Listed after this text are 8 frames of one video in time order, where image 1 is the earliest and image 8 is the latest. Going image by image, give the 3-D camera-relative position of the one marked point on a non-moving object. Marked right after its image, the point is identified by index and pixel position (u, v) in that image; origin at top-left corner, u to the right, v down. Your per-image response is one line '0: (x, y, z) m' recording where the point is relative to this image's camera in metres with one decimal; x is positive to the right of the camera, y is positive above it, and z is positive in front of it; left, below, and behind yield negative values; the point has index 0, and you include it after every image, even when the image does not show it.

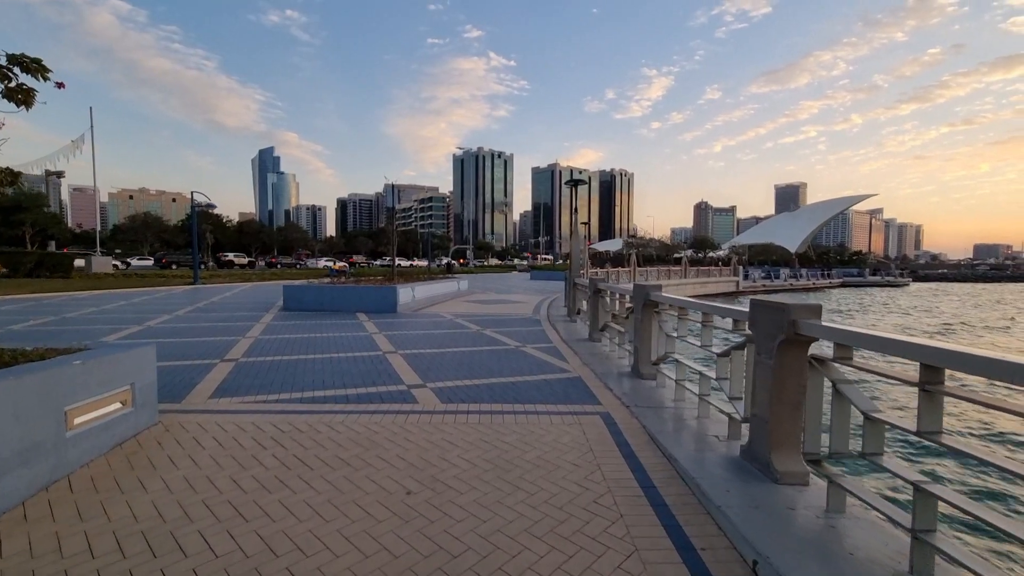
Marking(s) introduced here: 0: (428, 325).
0: (-1.7, -0.8, +11.2) m
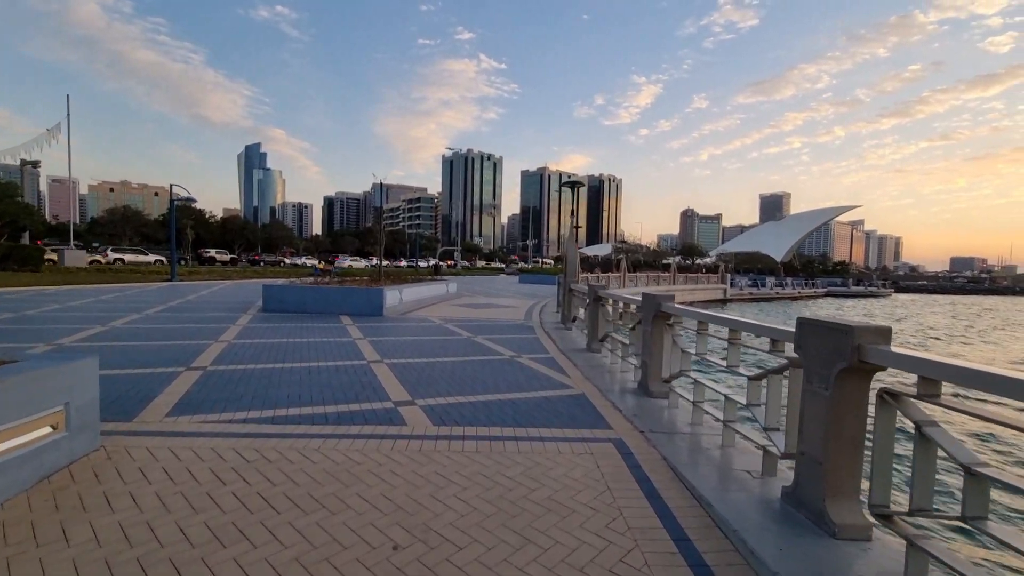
0: (-1.9, -0.9, +10.6) m
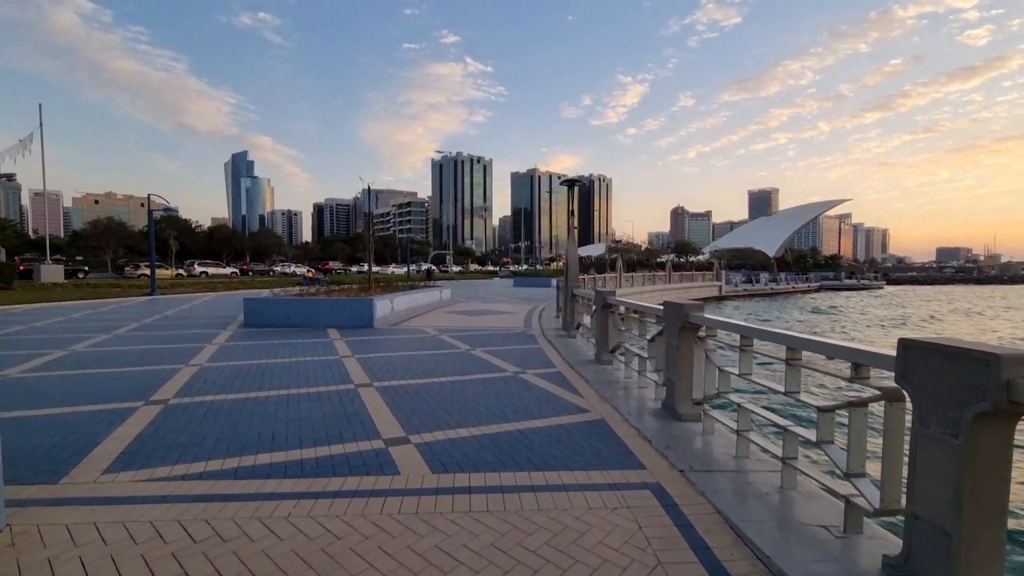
0: (-1.9, -1.0, +9.9) m
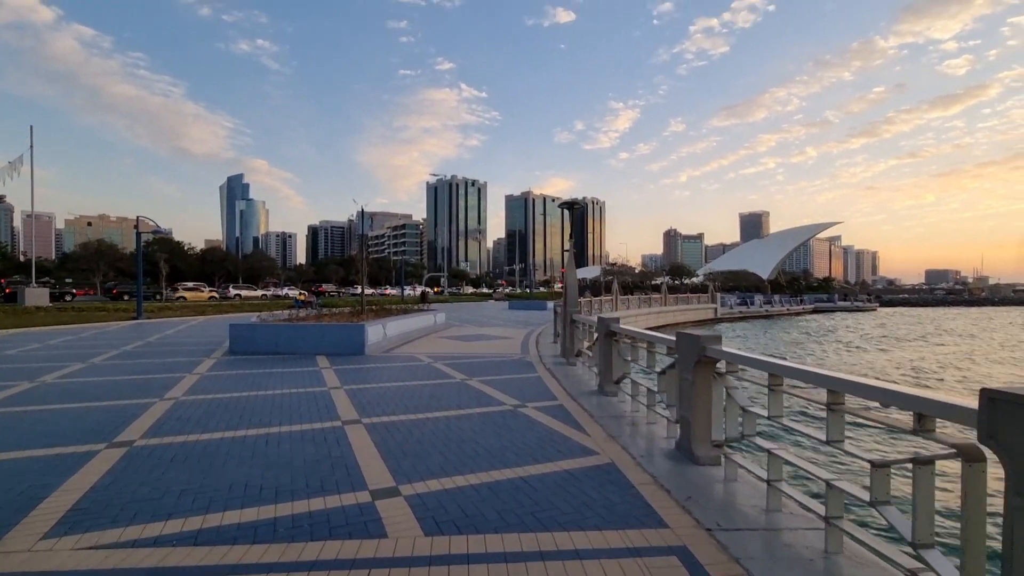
0: (-1.9, -1.5, +9.4) m
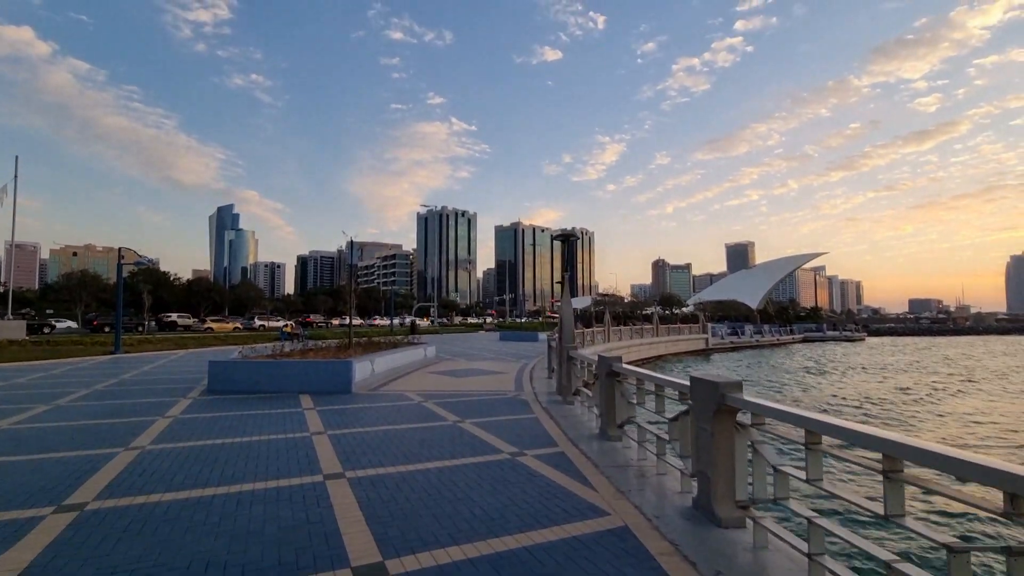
0: (-2.0, -2.0, +8.8) m
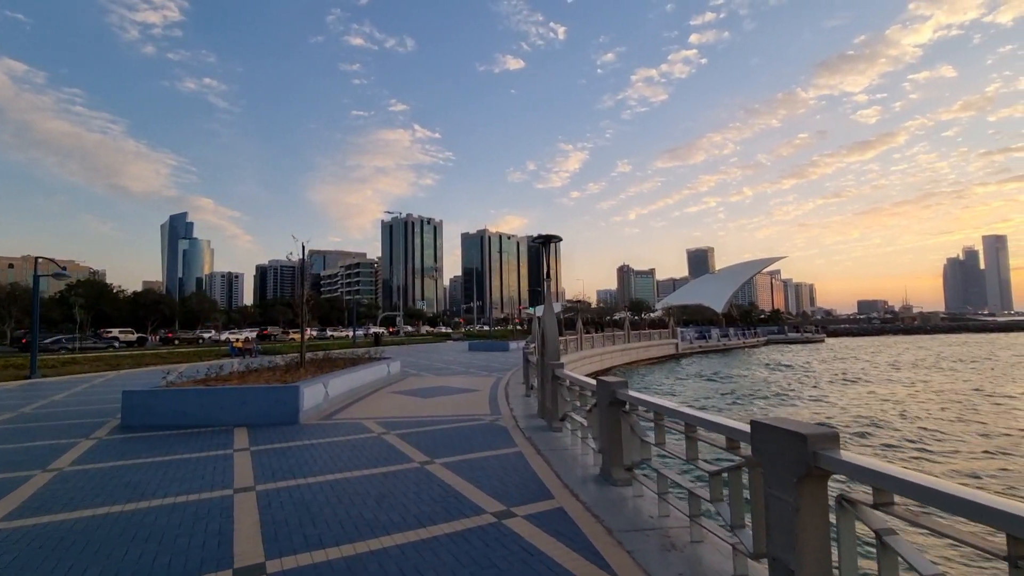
0: (-2.3, -2.2, +7.3) m
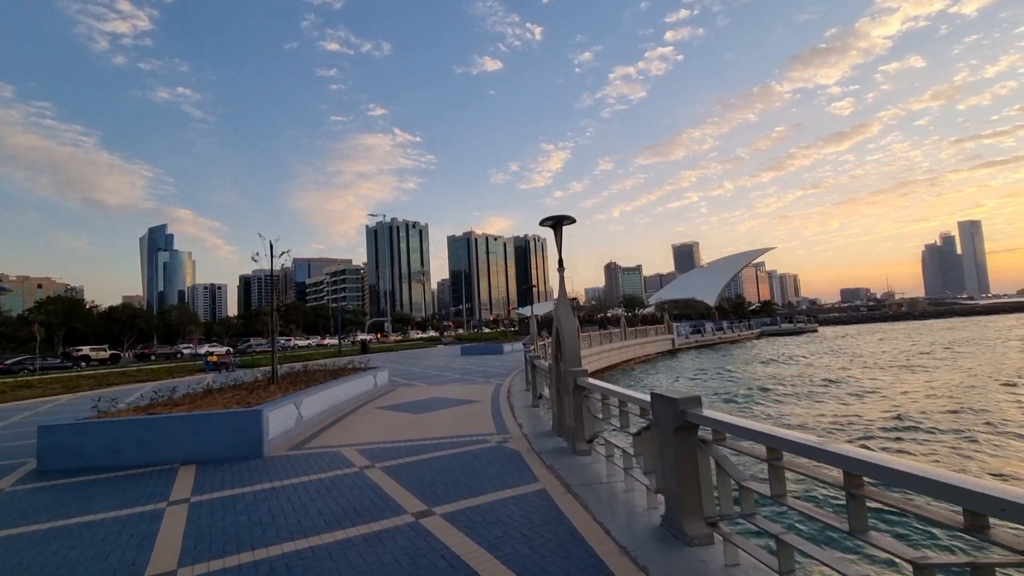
0: (-2.0, -2.2, +5.5) m
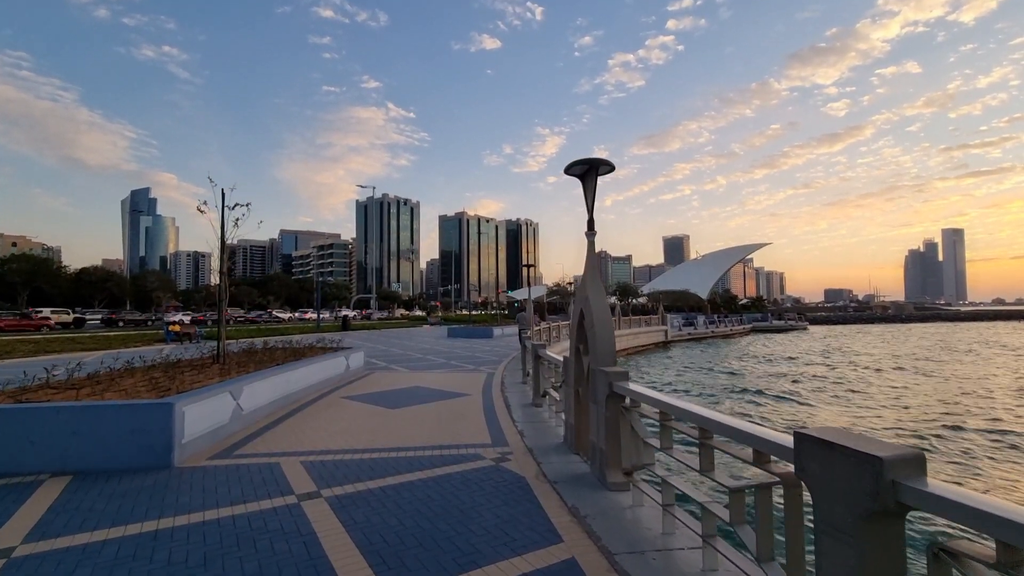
0: (-2.0, -1.8, +3.4) m
